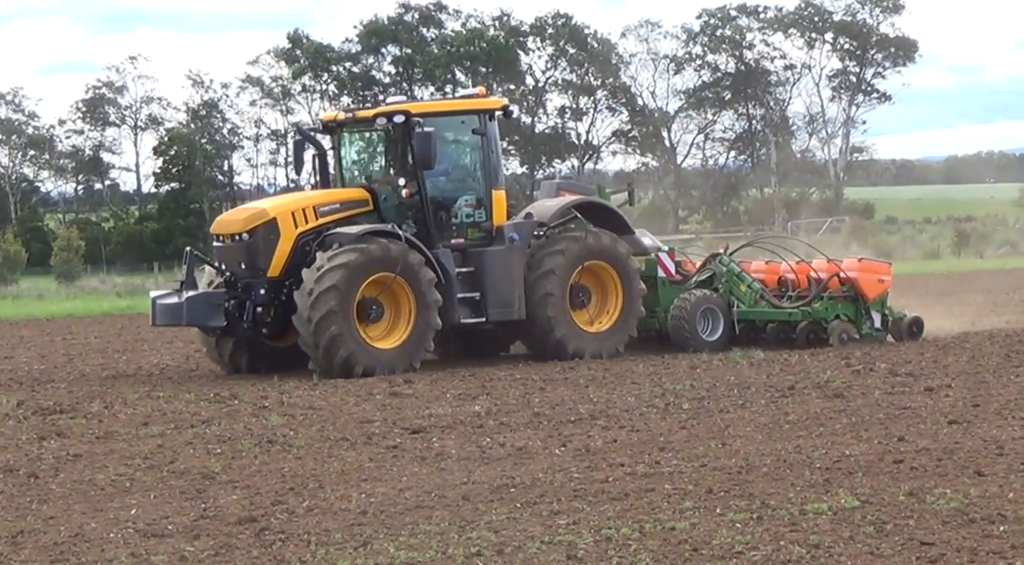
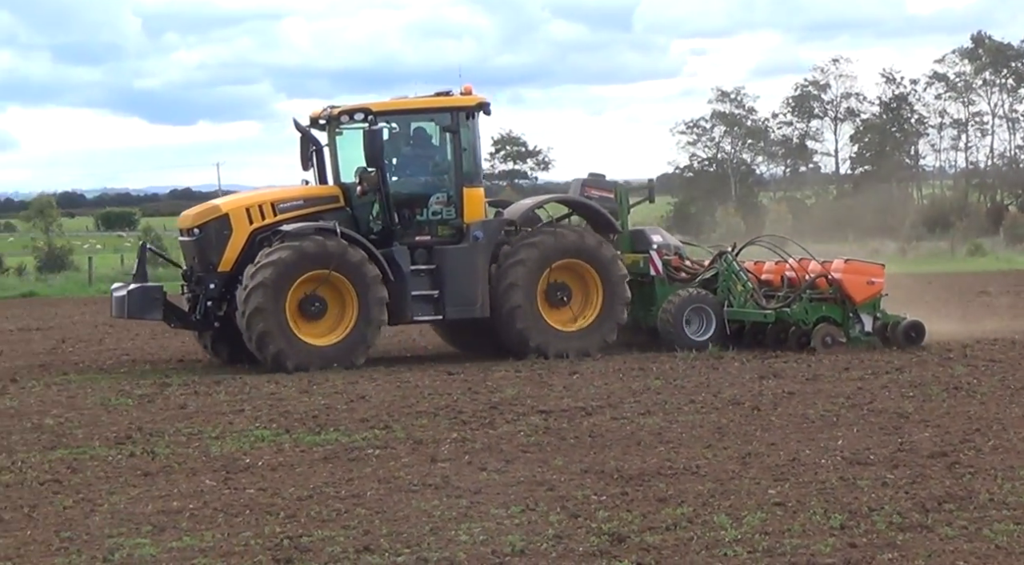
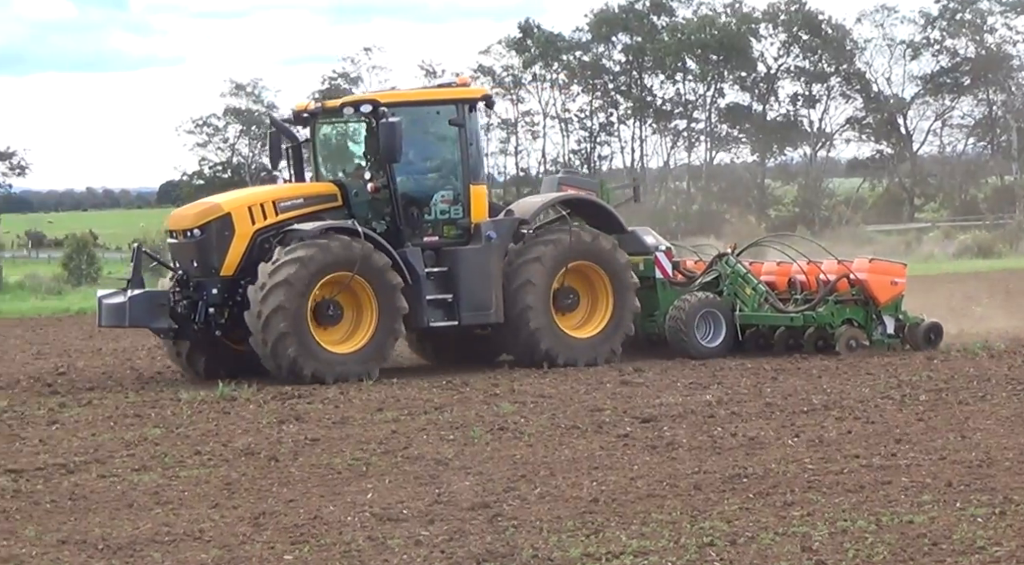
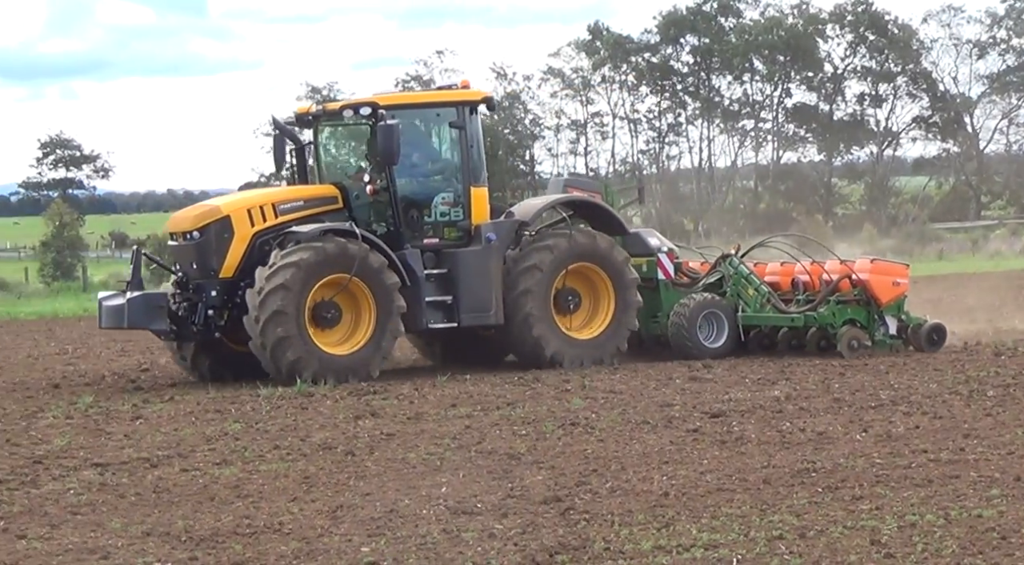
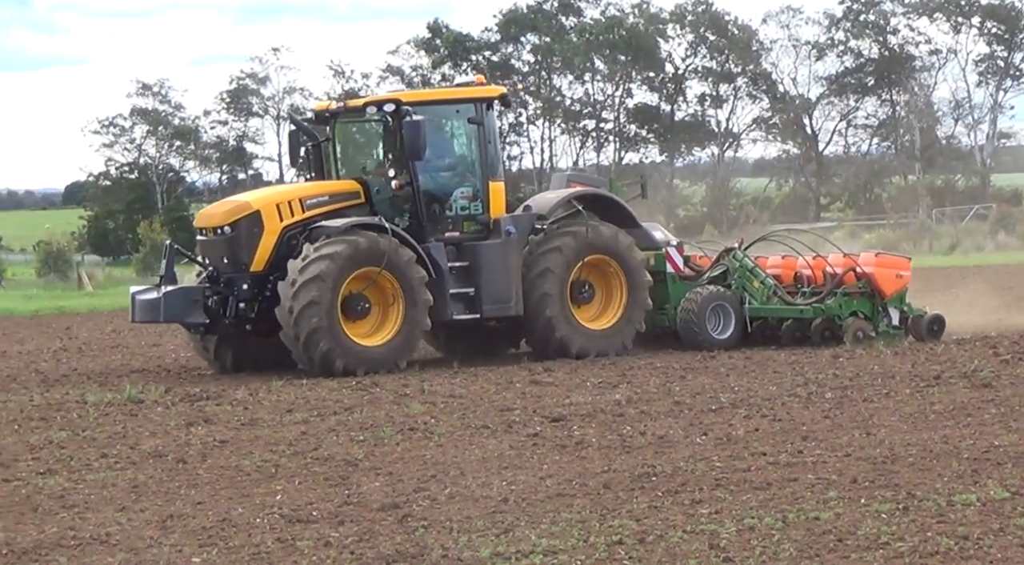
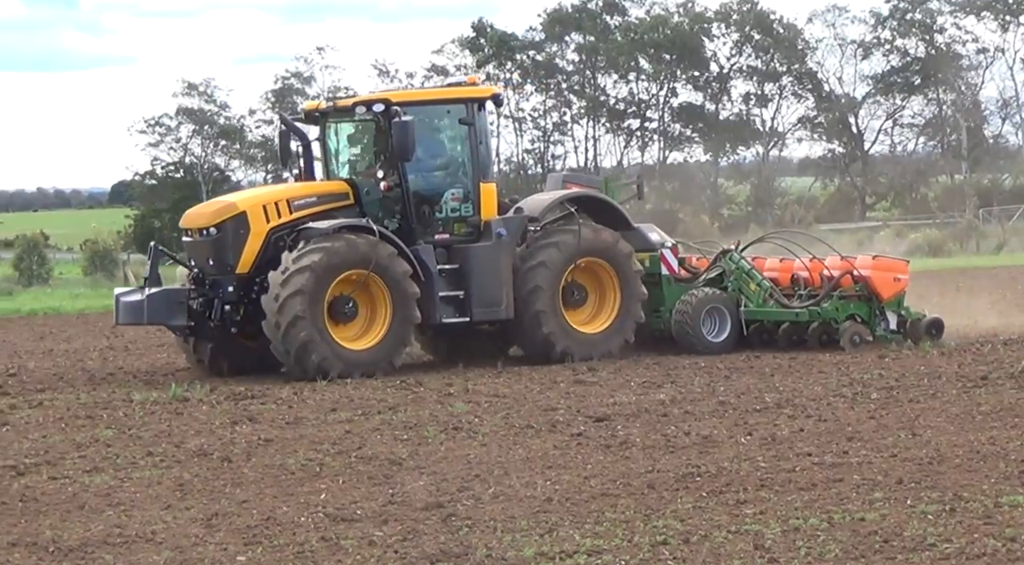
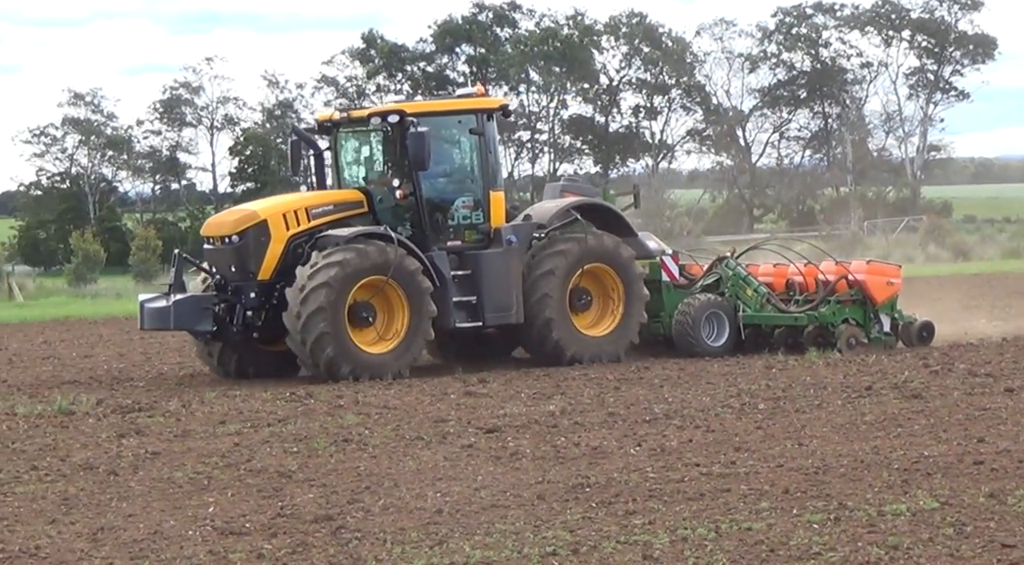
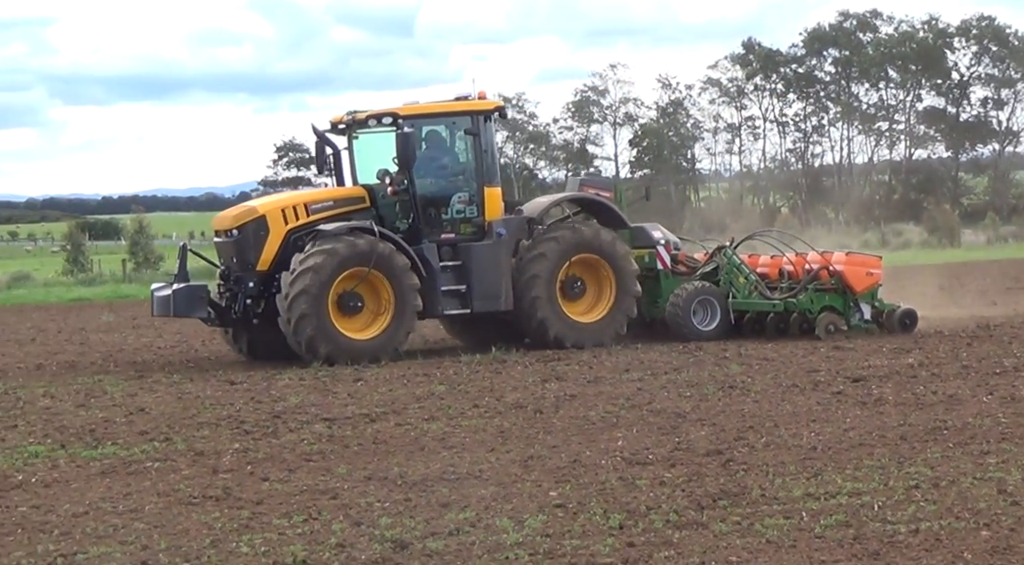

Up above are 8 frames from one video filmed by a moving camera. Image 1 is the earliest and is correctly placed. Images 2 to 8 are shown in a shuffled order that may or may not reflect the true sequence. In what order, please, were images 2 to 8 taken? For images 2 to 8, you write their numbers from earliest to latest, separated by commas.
7, 5, 6, 3, 4, 8, 2
